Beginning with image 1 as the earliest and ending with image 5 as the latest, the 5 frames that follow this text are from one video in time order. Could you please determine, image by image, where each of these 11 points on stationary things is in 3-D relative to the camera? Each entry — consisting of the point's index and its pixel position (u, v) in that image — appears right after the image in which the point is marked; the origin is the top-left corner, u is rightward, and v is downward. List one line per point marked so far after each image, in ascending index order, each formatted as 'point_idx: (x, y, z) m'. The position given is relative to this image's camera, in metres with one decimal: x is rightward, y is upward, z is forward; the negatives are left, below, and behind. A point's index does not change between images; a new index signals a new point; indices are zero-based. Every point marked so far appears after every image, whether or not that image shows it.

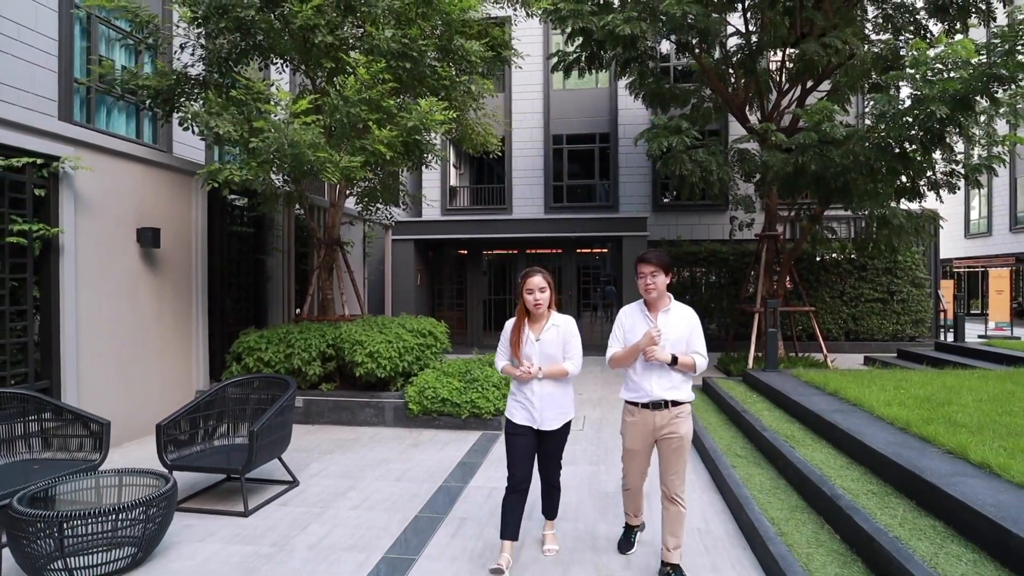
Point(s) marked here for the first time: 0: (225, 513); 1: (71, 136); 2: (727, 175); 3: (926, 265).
0: (-1.8, -1.5, +3.9) m
1: (-3.8, +1.3, +5.2) m
2: (+3.3, +1.7, +9.6) m
3: (+8.5, +0.4, +12.5) m
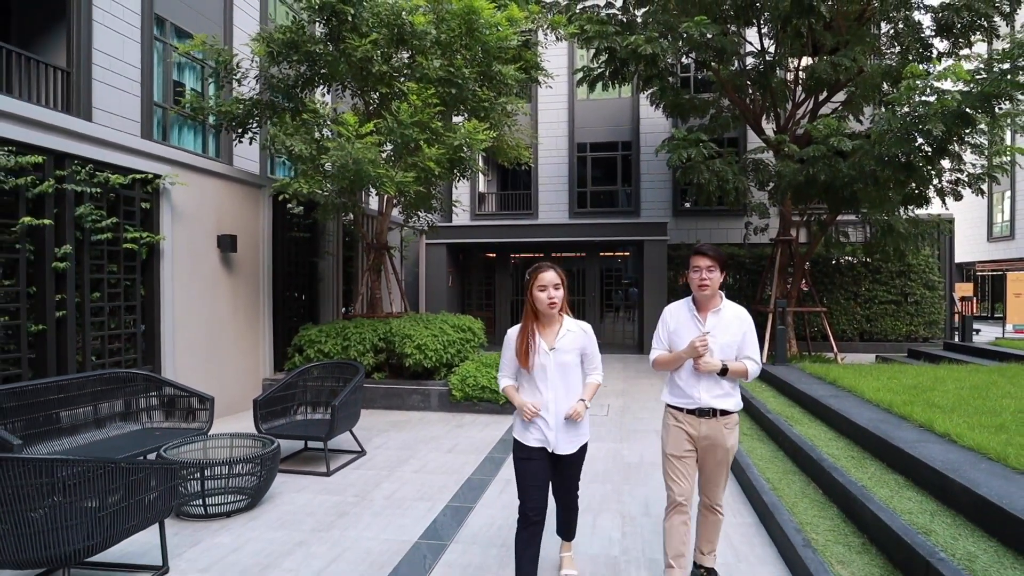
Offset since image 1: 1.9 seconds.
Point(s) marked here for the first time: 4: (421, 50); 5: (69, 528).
0: (-1.5, -1.4, +4.7) m
1: (-3.4, +1.3, +6.1) m
2: (+3.8, +1.7, +10.3) m
3: (+9.1, +0.4, +13.0) m
4: (-1.0, +2.7, +6.9) m
5: (-2.0, -1.1, +2.9) m
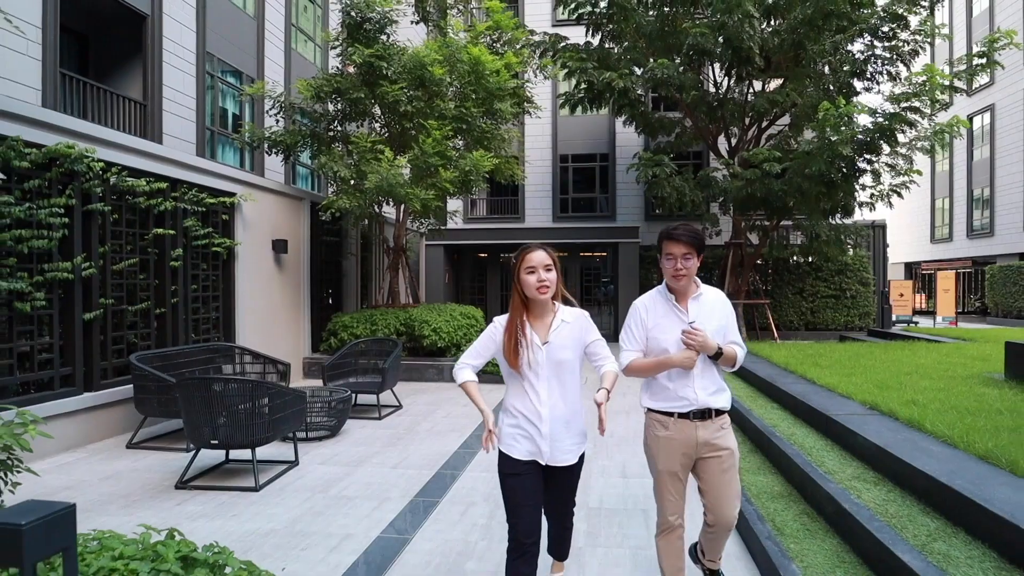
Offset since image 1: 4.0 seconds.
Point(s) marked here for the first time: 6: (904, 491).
0: (-1.5, -1.4, +6.4) m
1: (-3.4, +1.4, +7.8) m
2: (+3.7, +1.8, +12.2) m
3: (+8.8, +0.5, +15.0) m
4: (-1.1, +2.7, +8.6) m
5: (-1.9, -1.0, +4.6) m
6: (+2.1, -1.1, +3.3) m
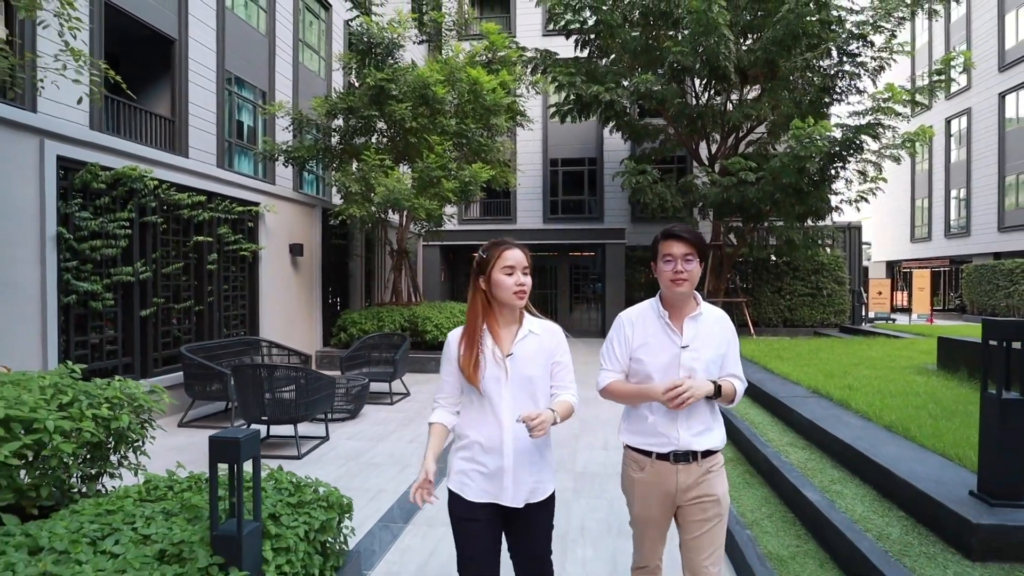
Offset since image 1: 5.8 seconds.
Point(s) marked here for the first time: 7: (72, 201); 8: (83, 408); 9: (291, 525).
0: (-1.5, -1.4, +7.3) m
1: (-3.5, +1.4, +8.6) m
2: (+3.6, +1.8, +13.1) m
3: (+8.7, +0.5, +16.0) m
4: (-1.1, +2.7, +9.5) m
5: (-1.9, -1.0, +5.4) m
6: (+2.1, -1.1, +4.2) m
7: (-3.9, +0.8, +5.4) m
8: (-1.8, -0.5, +2.6) m
9: (-0.9, -0.9, +2.4) m
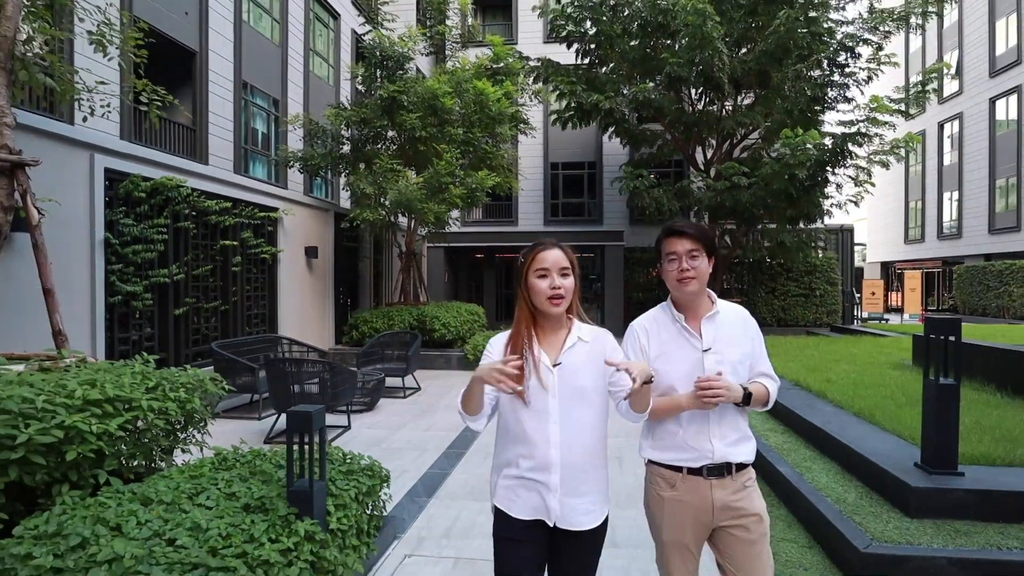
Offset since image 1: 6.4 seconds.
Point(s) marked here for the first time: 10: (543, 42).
0: (-1.5, -1.4, +7.8) m
1: (-3.4, +1.4, +9.1) m
2: (+3.6, +1.8, +13.6) m
3: (+8.7, +0.5, +16.5) m
4: (-1.0, +2.7, +10.0) m
5: (-1.9, -1.1, +5.9) m
6: (+2.2, -1.1, +4.7) m
7: (-3.8, +0.8, +5.9) m
8: (-1.8, -0.5, +3.1) m
9: (-0.8, -0.9, +2.9) m
10: (+0.8, +6.4, +16.0) m
